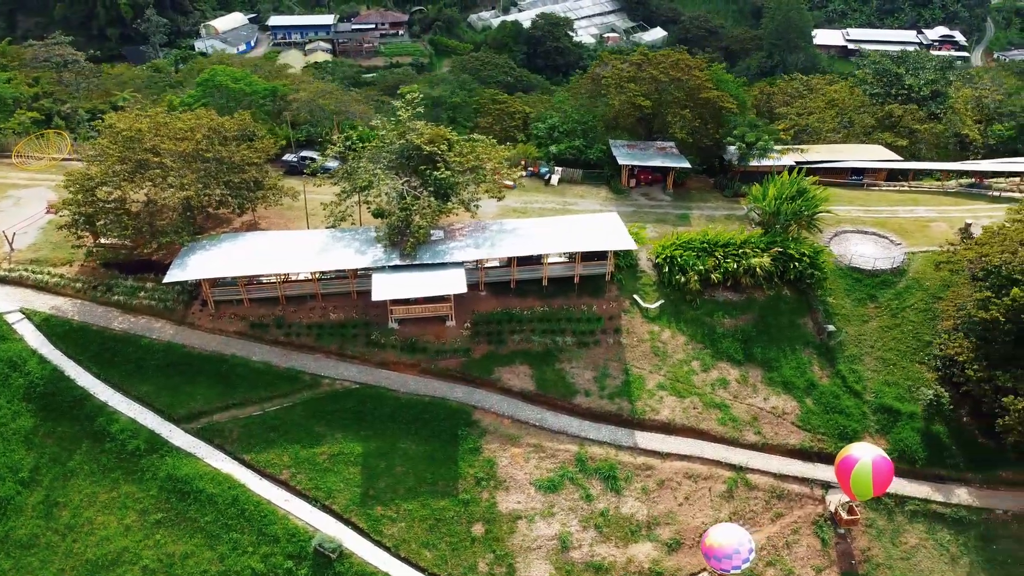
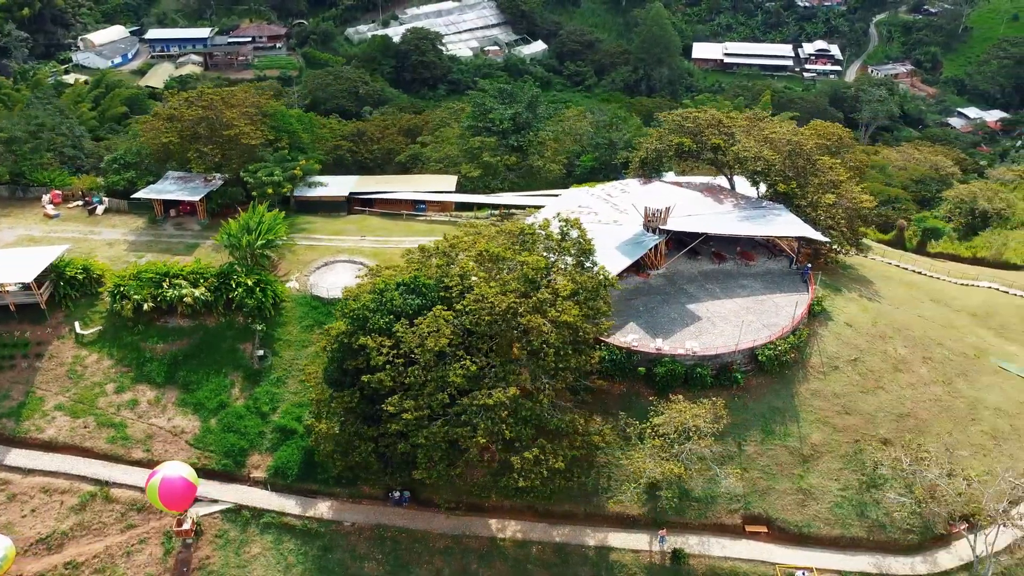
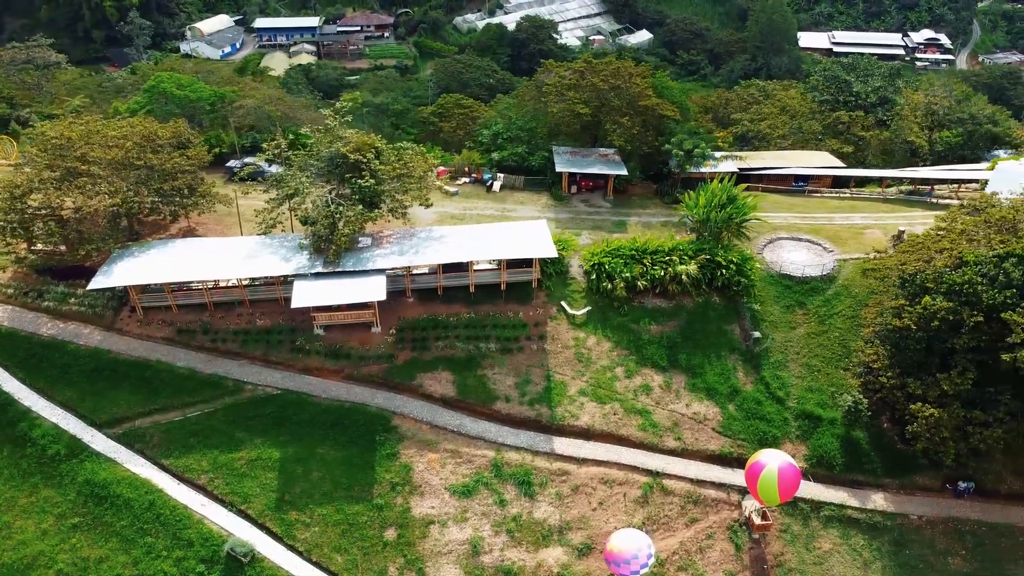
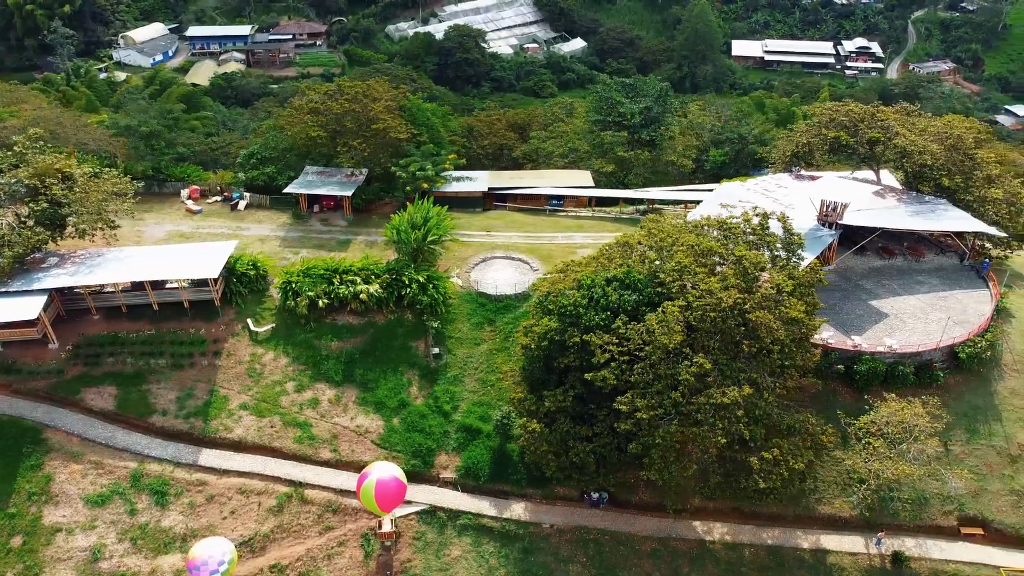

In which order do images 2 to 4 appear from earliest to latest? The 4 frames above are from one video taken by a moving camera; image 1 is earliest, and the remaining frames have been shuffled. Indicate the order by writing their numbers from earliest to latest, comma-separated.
3, 4, 2
